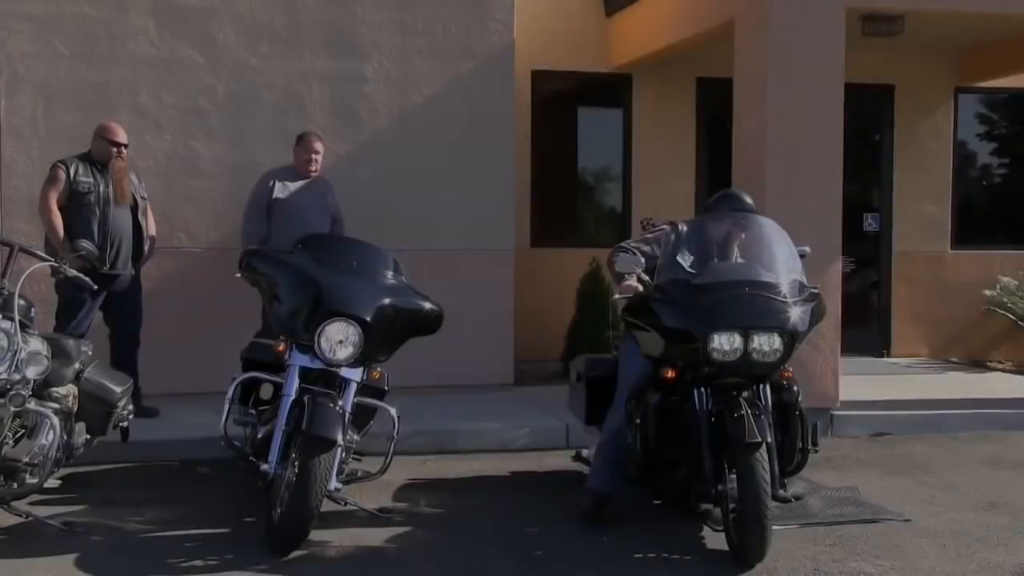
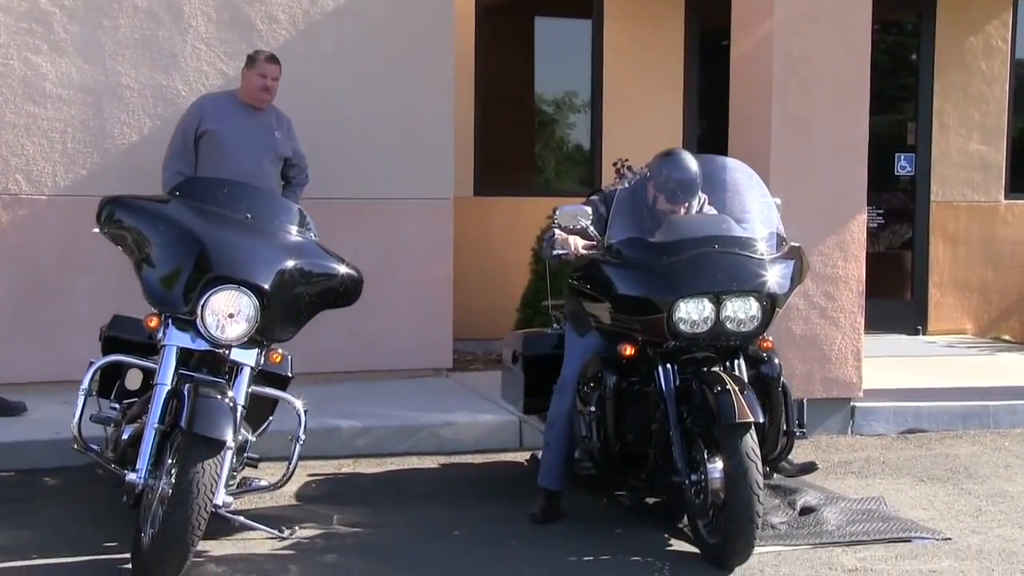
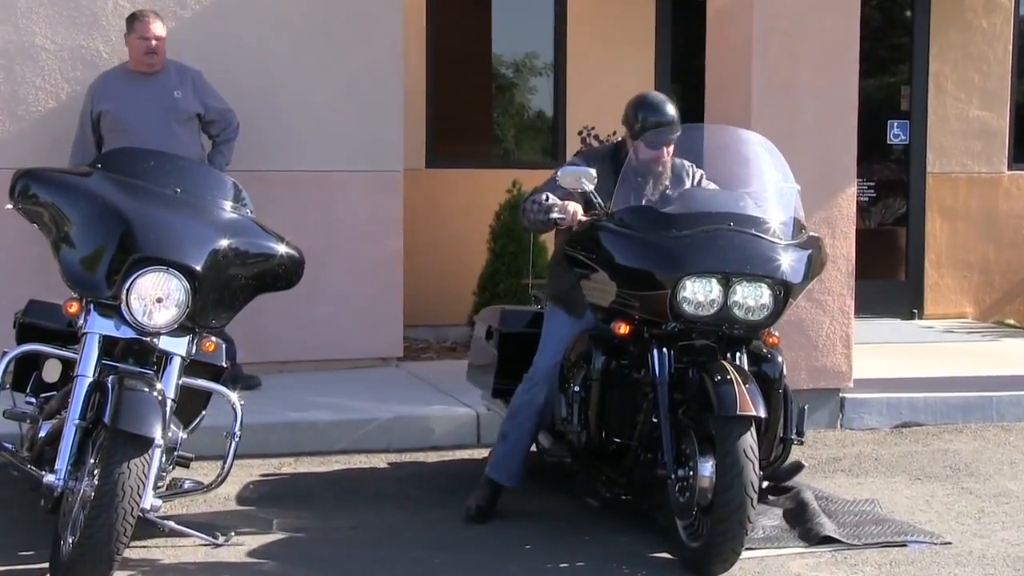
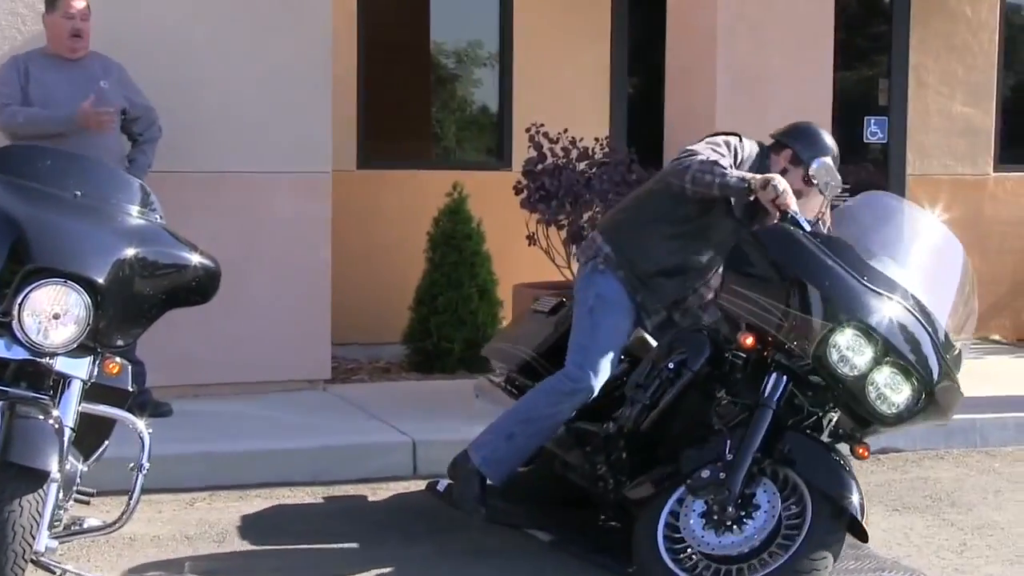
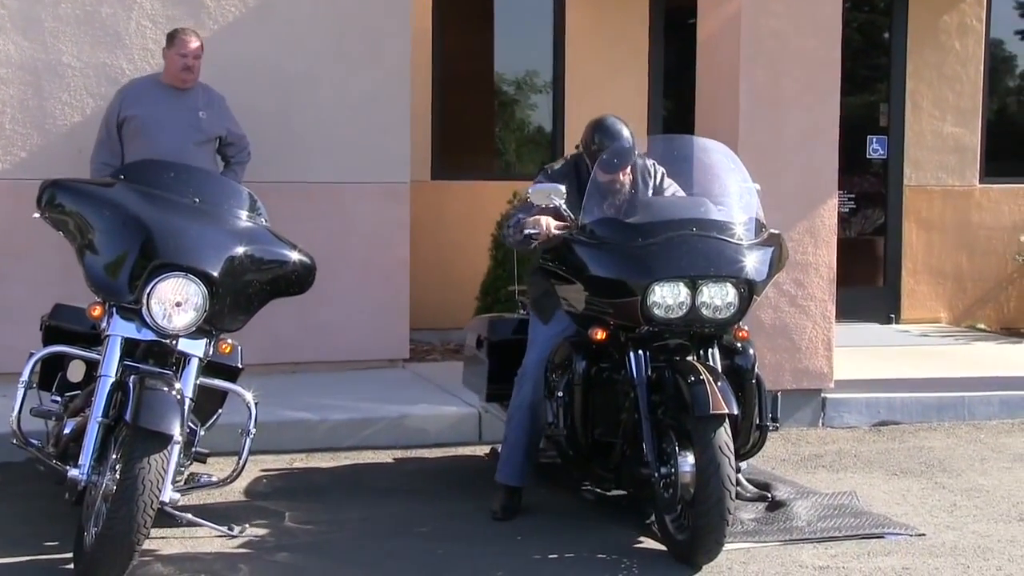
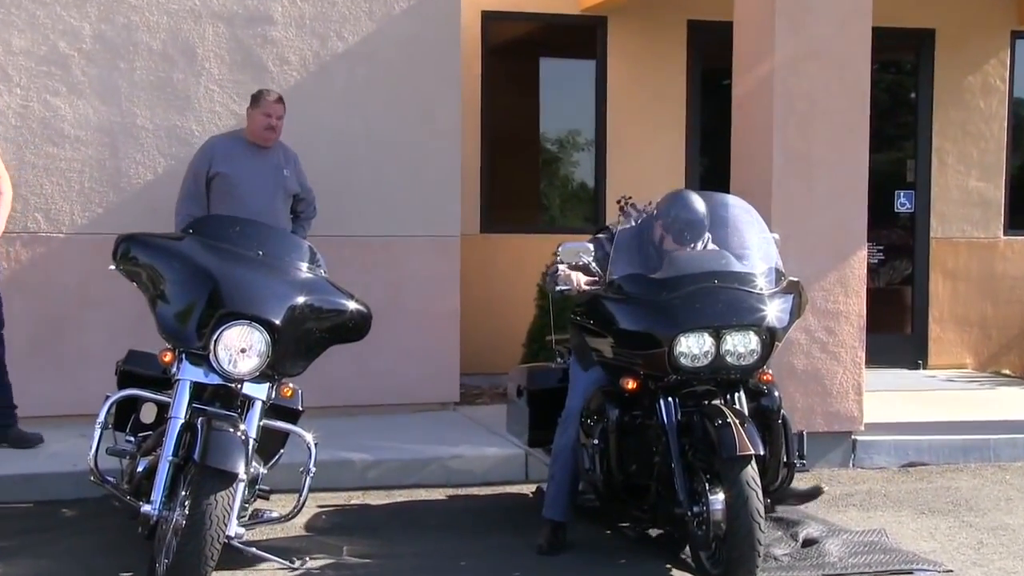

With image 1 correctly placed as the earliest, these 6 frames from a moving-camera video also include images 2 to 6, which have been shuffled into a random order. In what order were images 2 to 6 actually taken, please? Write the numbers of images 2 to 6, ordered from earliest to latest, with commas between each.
6, 2, 5, 3, 4
